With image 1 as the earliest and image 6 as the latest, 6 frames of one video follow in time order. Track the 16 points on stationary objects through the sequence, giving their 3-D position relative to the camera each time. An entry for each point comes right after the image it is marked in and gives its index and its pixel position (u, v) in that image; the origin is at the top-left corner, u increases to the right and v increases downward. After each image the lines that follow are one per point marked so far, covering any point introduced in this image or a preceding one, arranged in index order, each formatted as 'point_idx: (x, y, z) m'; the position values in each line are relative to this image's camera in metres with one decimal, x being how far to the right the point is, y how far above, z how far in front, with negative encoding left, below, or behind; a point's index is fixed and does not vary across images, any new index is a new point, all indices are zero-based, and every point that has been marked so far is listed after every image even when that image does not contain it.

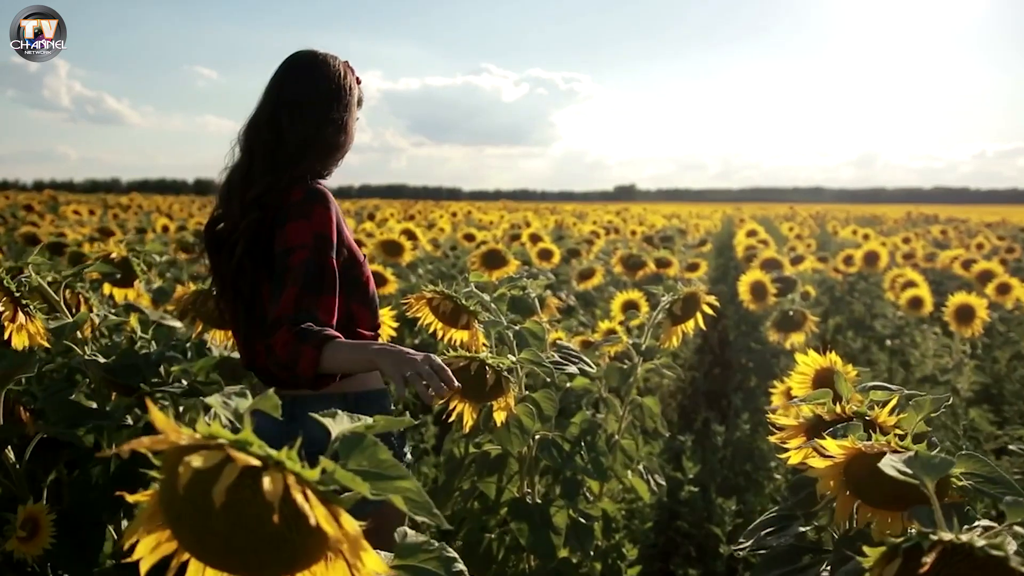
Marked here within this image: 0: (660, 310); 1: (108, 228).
0: (+0.5, -0.1, +3.3) m
1: (-4.7, +0.7, +10.4) m
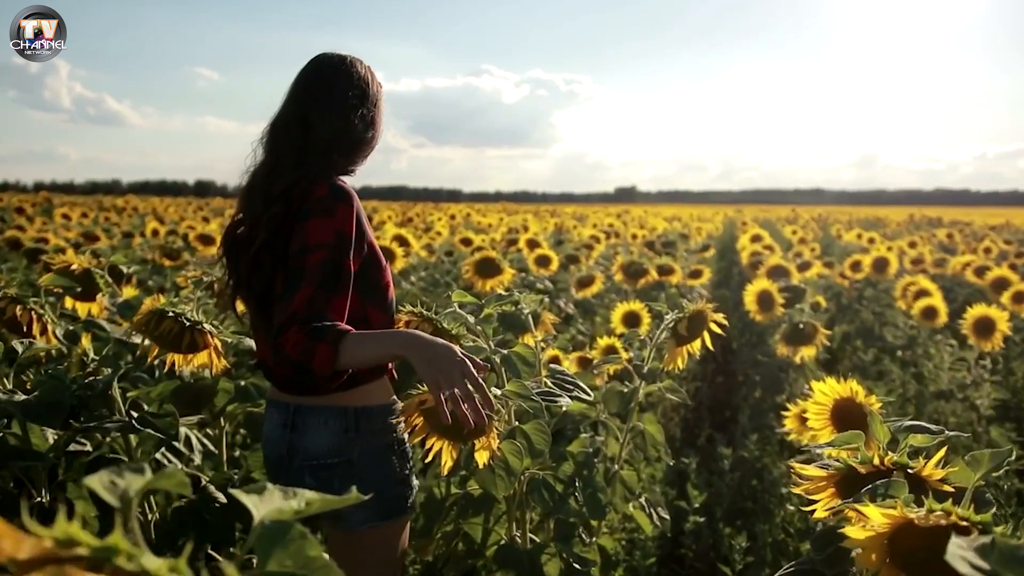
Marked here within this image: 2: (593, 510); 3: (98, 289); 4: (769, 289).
0: (+0.5, -0.1, +3.0) m
1: (-4.7, +0.6, +10.2) m
2: (+0.2, -0.6, +2.7) m
3: (-1.7, 0.0, +3.7) m
4: (+1.9, 0.0, +6.6) m
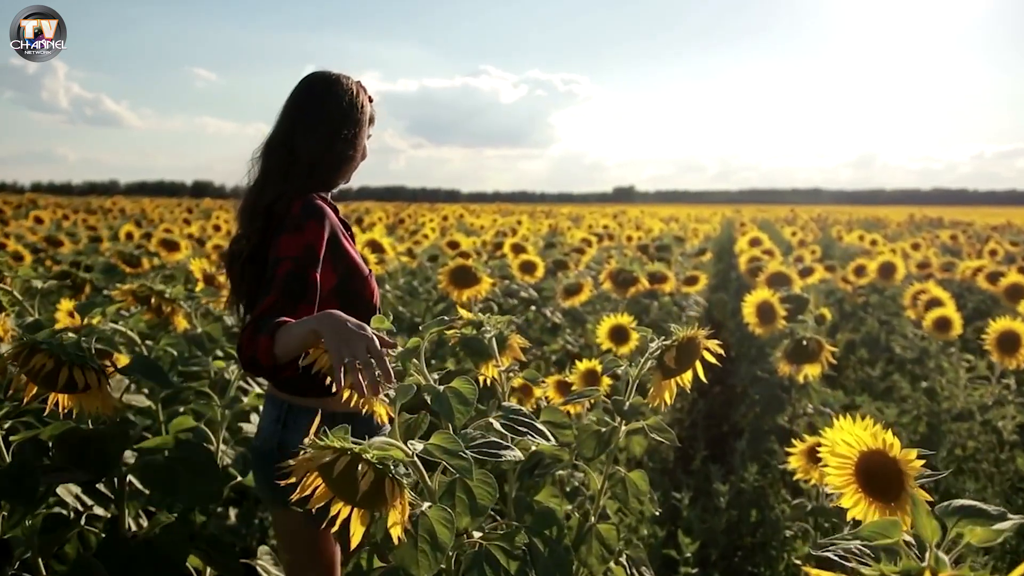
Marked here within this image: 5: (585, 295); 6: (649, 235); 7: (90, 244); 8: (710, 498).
0: (+0.4, -0.2, +2.5) m
1: (-4.9, +0.6, +9.7) m
2: (+0.1, -0.7, +2.2) m
3: (-1.8, -0.1, +3.2) m
4: (+1.7, -0.1, +6.1) m
5: (+0.6, -0.1, +7.1) m
6: (+2.2, +0.9, +14.5) m
7: (-4.4, +0.5, +9.5) m
8: (+0.9, -1.0, +4.2) m
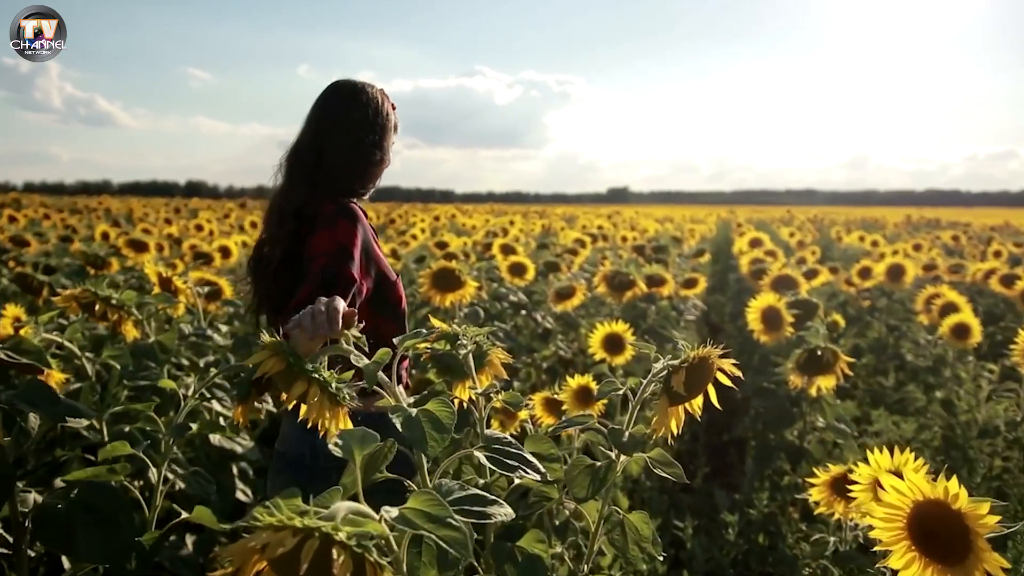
0: (+0.3, -0.2, +2.1) m
1: (-5.0, +0.5, +9.2) m
2: (+0.1, -0.7, +1.8) m
3: (-1.9, -0.1, +2.8) m
4: (+1.7, -0.1, +5.7) m
5: (+0.5, -0.1, +6.7) m
6: (+2.1, +0.8, +14.1) m
7: (-4.5, +0.4, +9.0) m
8: (+0.9, -1.0, +3.8) m
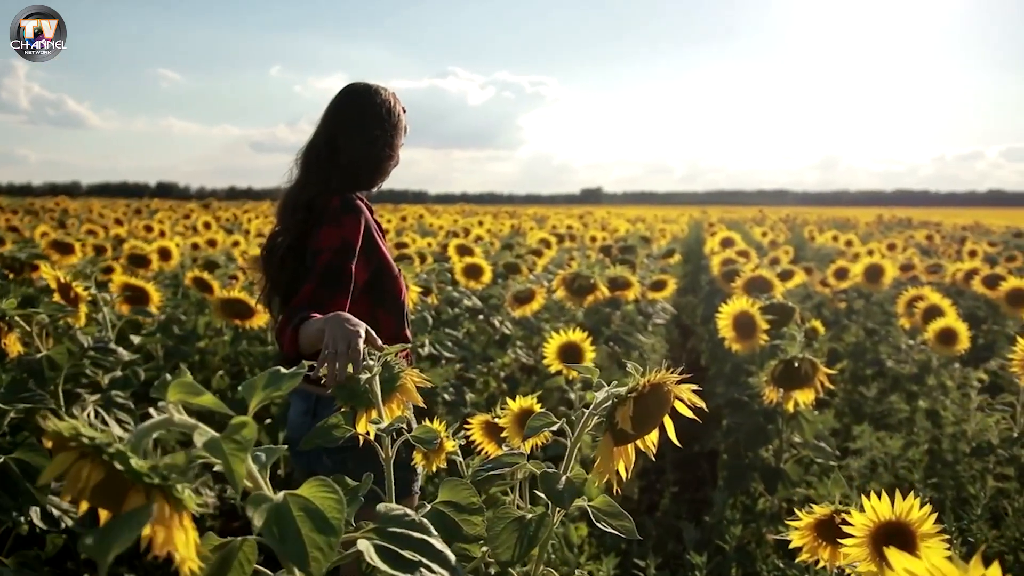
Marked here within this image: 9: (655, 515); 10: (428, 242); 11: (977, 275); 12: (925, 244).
0: (+0.1, -0.2, +1.6) m
1: (-5.3, +0.5, +8.6) m
2: (-0.1, -0.8, +1.3) m
3: (-2.1, -0.1, +2.3) m
4: (+1.4, -0.1, +5.3) m
5: (+0.2, -0.1, +6.3) m
6: (+1.6, +0.8, +13.7) m
7: (-4.9, +0.4, +8.4) m
8: (+0.6, -1.0, +3.4) m
9: (+0.7, -1.1, +4.4) m
10: (-1.0, +0.5, +10.3) m
11: (+3.9, +0.1, +7.6) m
12: (+6.8, +0.7, +14.9) m
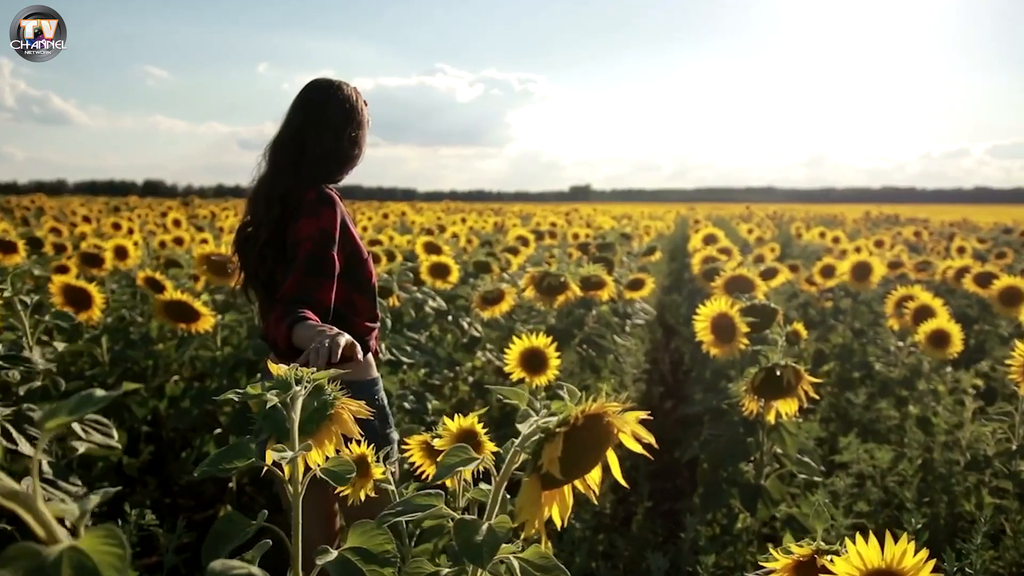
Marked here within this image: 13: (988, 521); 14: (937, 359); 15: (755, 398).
0: (0.0, -0.3, +1.3) m
1: (-5.6, +0.5, +8.2) m
2: (-0.2, -0.8, +1.0) m
3: (-2.2, -0.1, +1.9) m
4: (+1.2, -0.1, +5.0) m
5: (0.0, -0.1, +5.9) m
6: (+1.3, +0.8, +13.4) m
7: (-5.1, +0.4, +8.0) m
8: (+0.5, -1.0, +3.1) m
9: (+0.5, -1.1, +4.0) m
10: (-1.2, +0.5, +10.0) m
11: (+3.7, +0.1, +7.3) m
12: (+6.5, +0.8, +14.6) m
13: (+1.9, -0.9, +3.7) m
14: (+2.5, -0.4, +5.3) m
15: (+1.0, -0.5, +3.8) m
